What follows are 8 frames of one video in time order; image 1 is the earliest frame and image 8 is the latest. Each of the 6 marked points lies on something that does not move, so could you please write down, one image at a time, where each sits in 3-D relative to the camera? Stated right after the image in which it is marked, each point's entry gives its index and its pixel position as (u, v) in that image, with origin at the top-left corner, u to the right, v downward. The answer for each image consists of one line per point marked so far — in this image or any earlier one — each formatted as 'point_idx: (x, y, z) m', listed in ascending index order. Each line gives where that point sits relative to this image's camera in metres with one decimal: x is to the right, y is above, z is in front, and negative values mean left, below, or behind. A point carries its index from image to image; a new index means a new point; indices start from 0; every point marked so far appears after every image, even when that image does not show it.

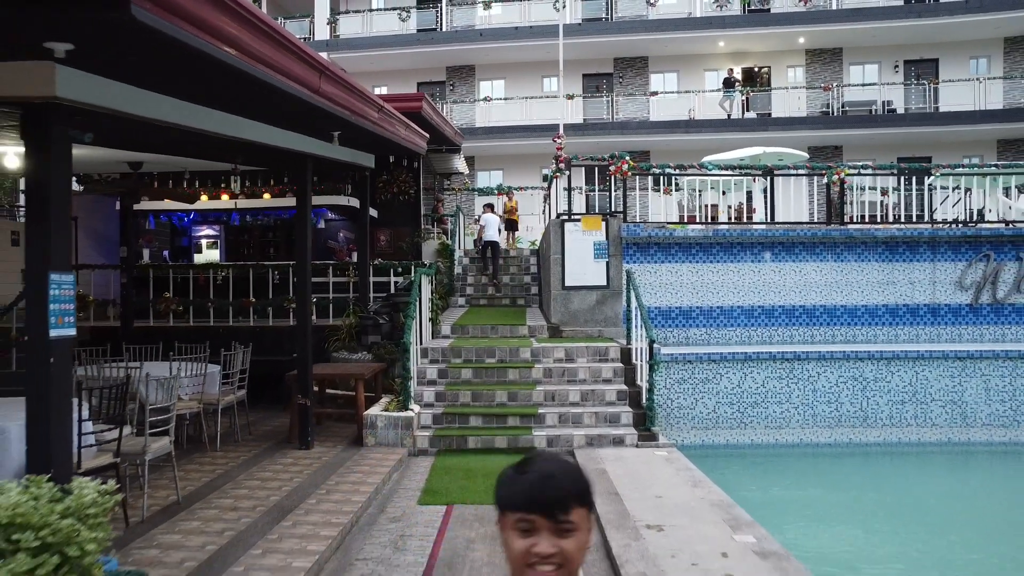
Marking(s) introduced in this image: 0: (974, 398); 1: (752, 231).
0: (+6.0, -1.4, +9.3) m
1: (+3.4, +0.8, +10.1) m
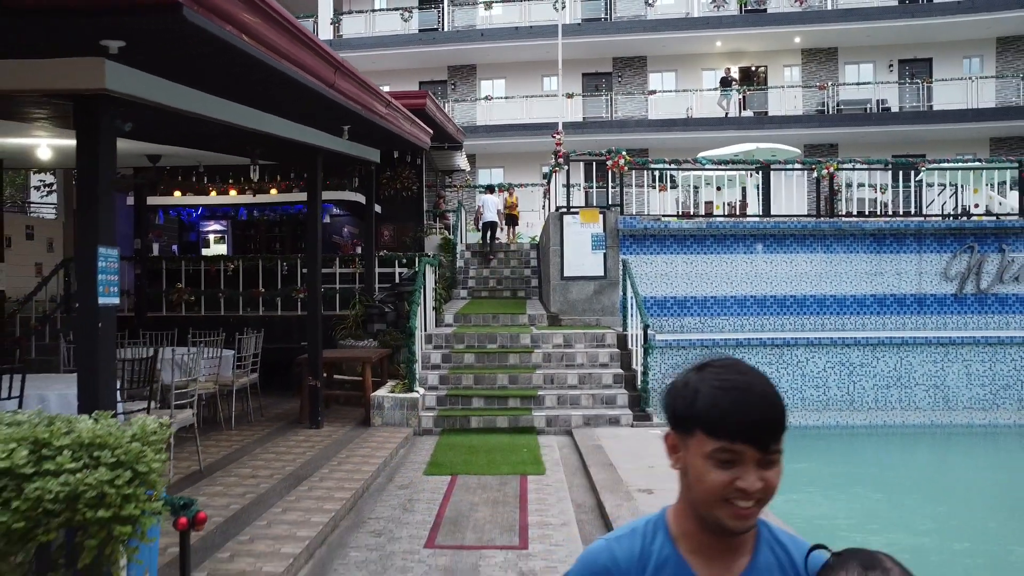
0: (+6.0, -1.3, +9.7) m
1: (+3.4, +0.9, +10.5) m
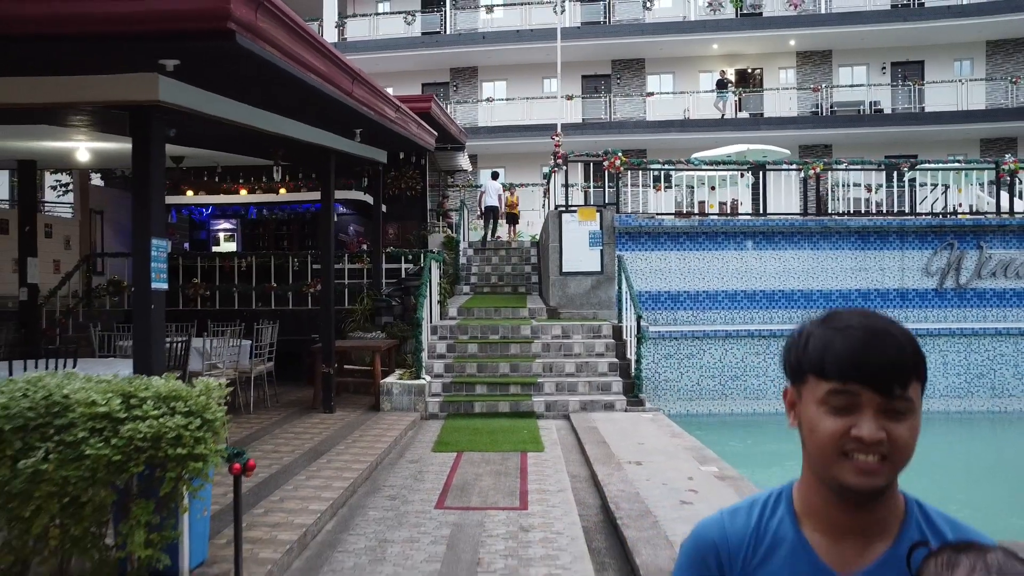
0: (+6.0, -1.2, +10.2) m
1: (+3.4, +1.0, +11.0) m
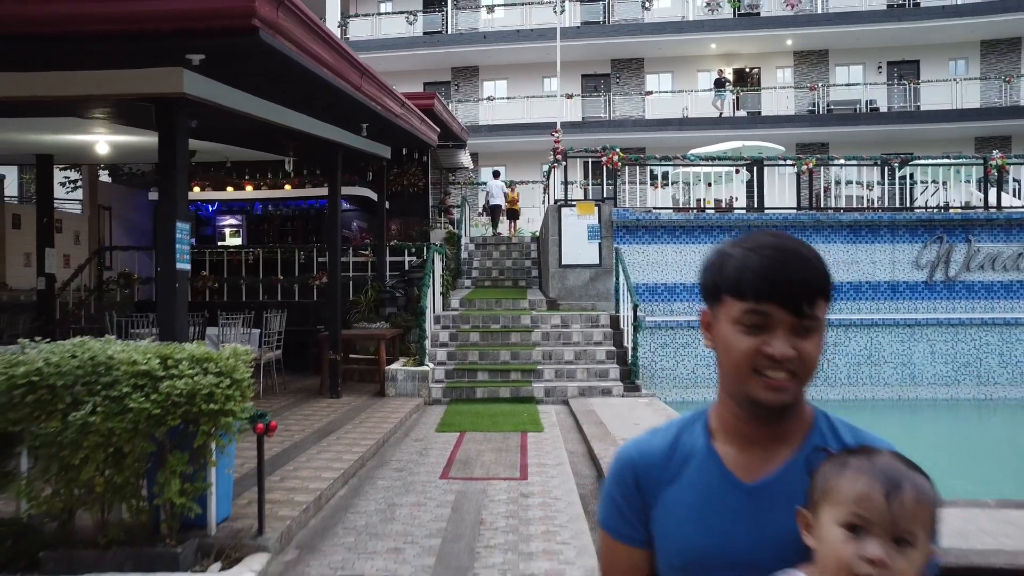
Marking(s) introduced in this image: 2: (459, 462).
0: (+6.0, -1.1, +10.5) m
1: (+3.4, +1.1, +11.3) m
2: (-0.4, -1.5, +6.0) m
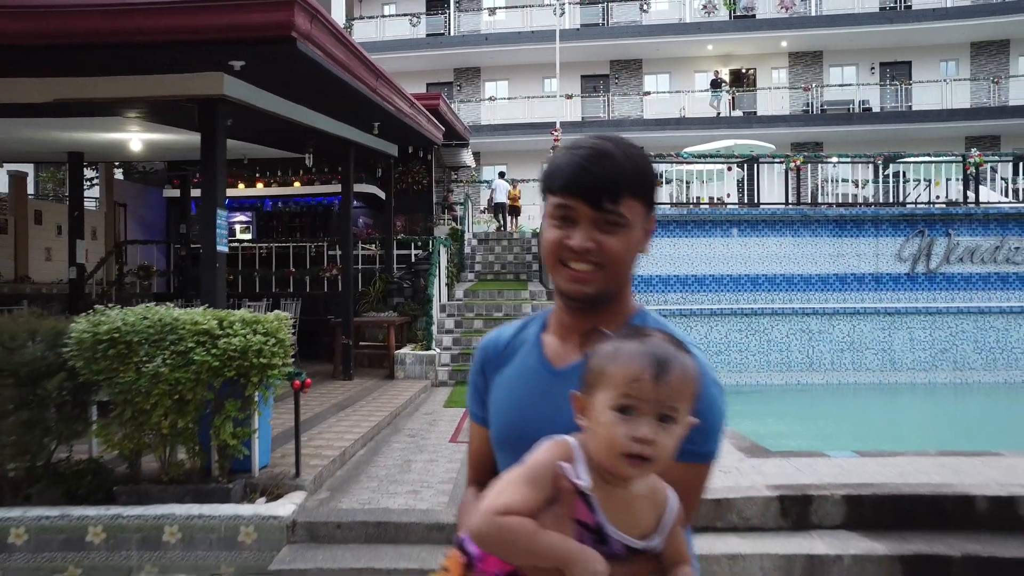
0: (+6.1, -0.9, +11.1) m
1: (+3.5, +1.3, +11.9) m
2: (-0.4, -1.3, +6.6) m
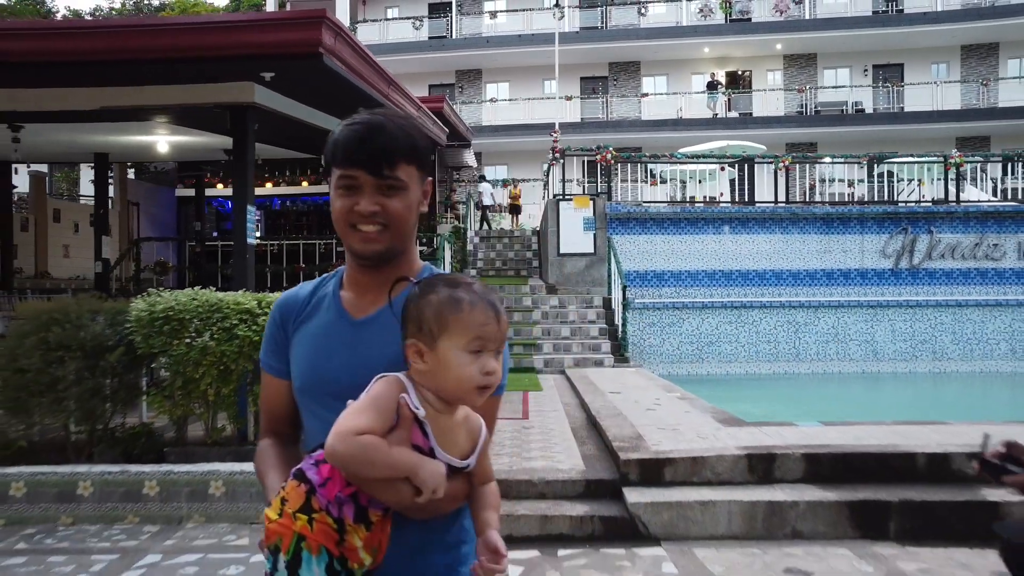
0: (+6.1, -0.8, +11.6) m
1: (+3.5, +1.4, +12.4) m
2: (-0.4, -1.2, +7.1) m
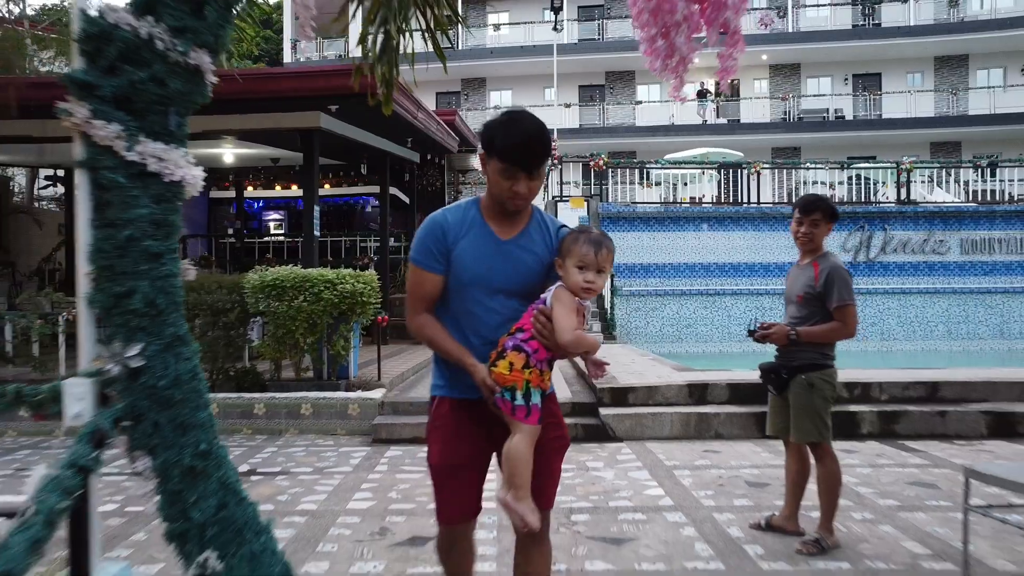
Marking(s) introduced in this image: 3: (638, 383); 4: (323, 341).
0: (+6.1, -0.6, +13.4) m
1: (+3.6, +1.6, +14.2) m
2: (-0.3, -1.0, +8.9) m
3: (+1.1, -0.8, +6.1) m
4: (-1.7, -0.5, +6.4) m
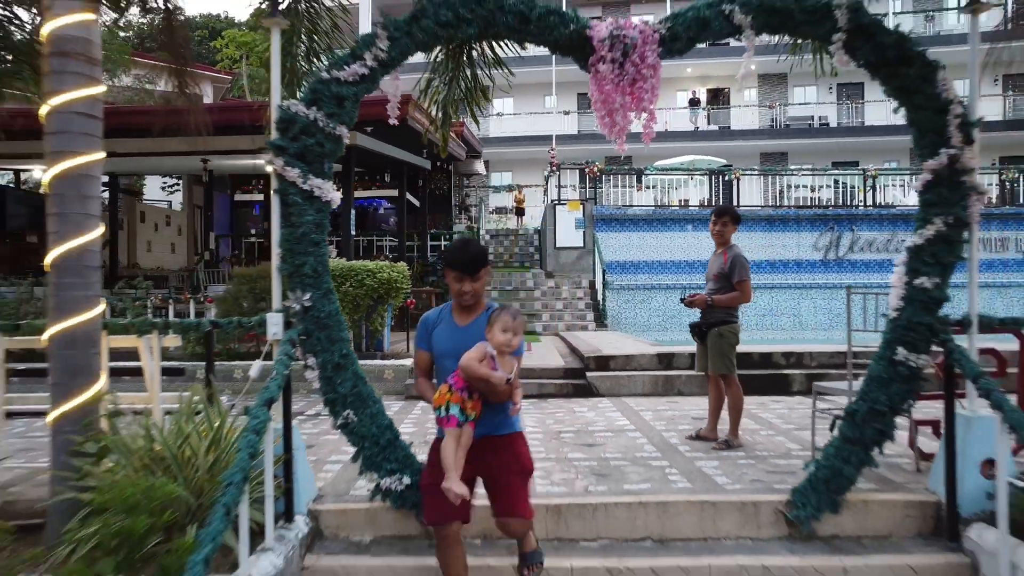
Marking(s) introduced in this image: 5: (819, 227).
0: (+6.2, -0.5, +14.8) m
1: (+3.6, +1.7, +15.6) m
2: (-0.3, -0.9, +10.3) m
3: (+1.1, -0.7, +7.6) m
4: (-1.6, -0.3, +7.8) m
5: (+6.7, +1.3, +15.7) m
